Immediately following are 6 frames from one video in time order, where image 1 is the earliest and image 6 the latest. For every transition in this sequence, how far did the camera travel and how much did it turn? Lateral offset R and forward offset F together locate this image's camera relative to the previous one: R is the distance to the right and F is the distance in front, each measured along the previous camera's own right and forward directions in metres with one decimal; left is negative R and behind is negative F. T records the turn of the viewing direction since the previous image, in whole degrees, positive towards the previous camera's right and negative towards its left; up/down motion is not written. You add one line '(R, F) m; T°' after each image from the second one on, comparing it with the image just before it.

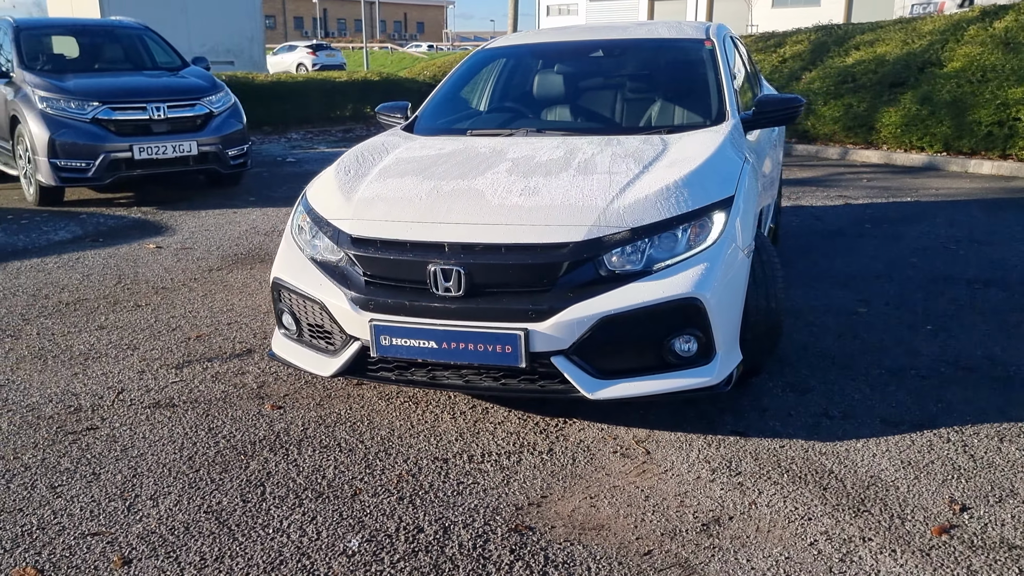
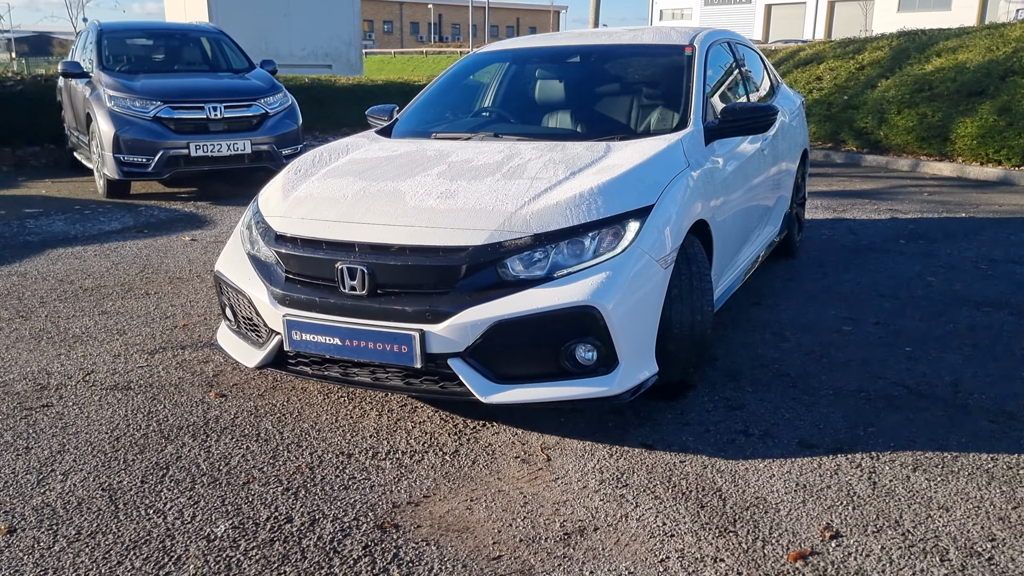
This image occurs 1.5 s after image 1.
(+0.7, 0.0) m; -7°
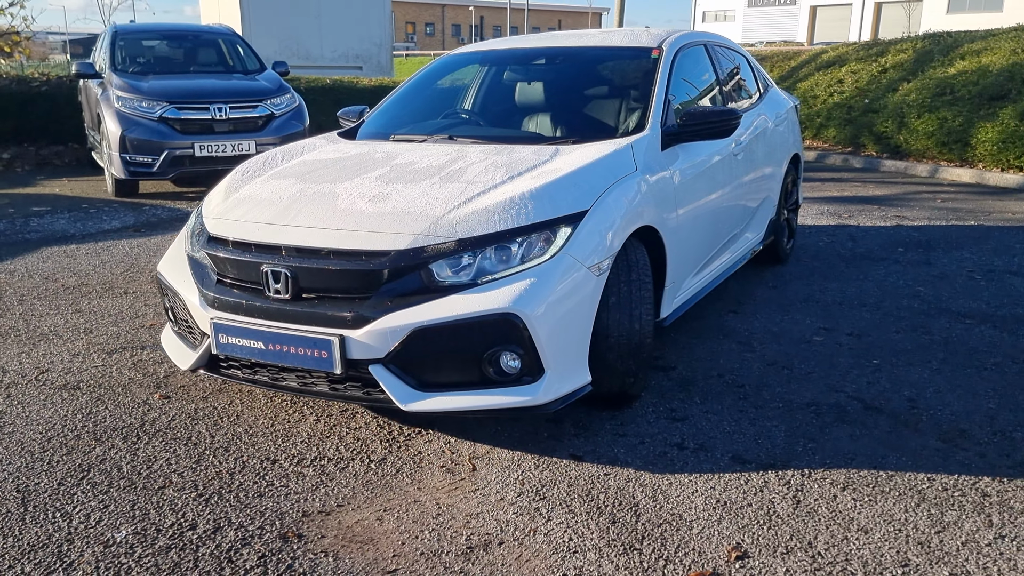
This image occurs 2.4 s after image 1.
(+0.4, +0.1) m; -3°
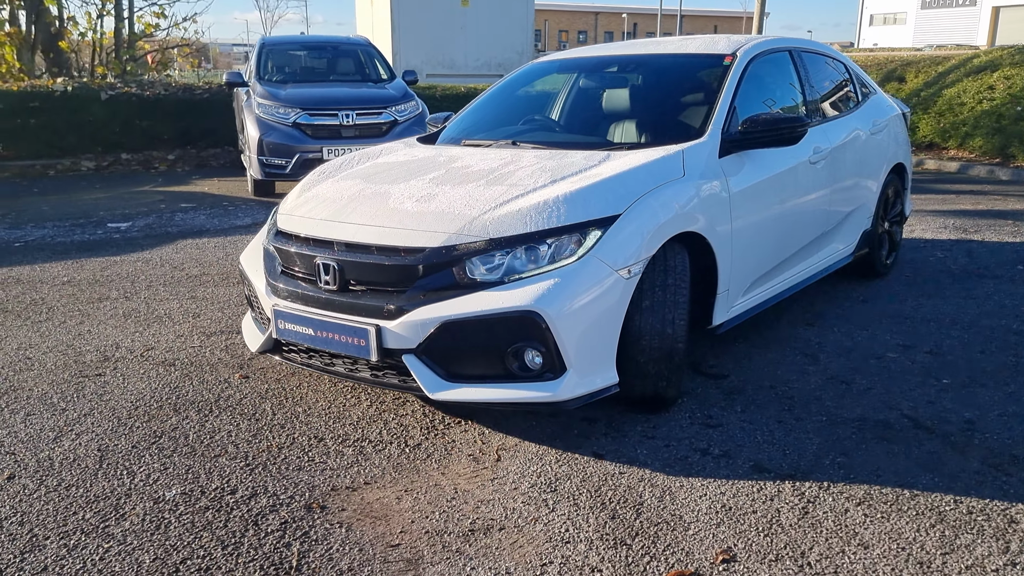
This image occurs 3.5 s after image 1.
(+0.4, -0.1) m; -10°
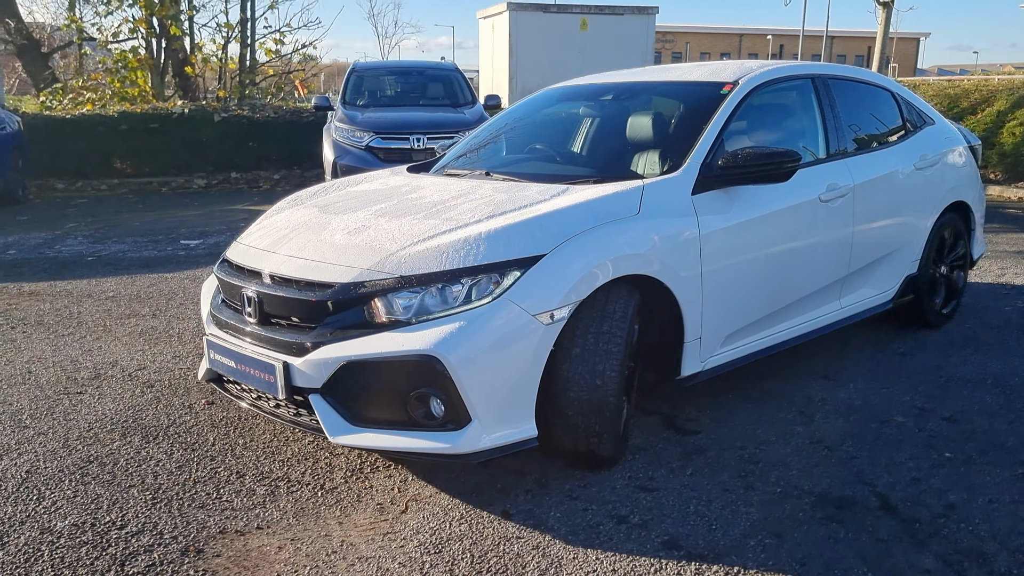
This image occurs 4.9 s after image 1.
(+0.8, +0.3) m; -9°
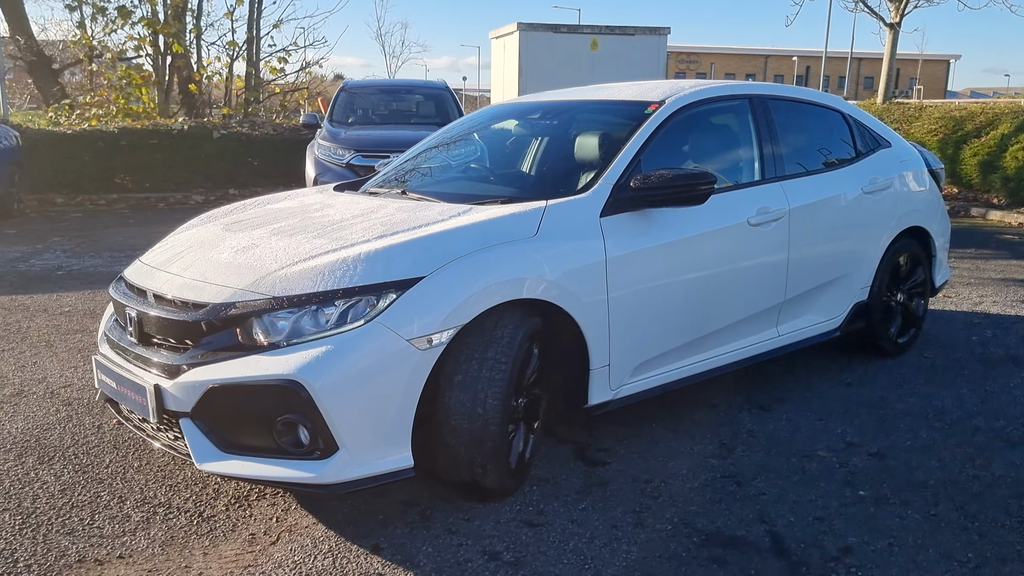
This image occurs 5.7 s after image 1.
(+0.5, +0.1) m; -2°
